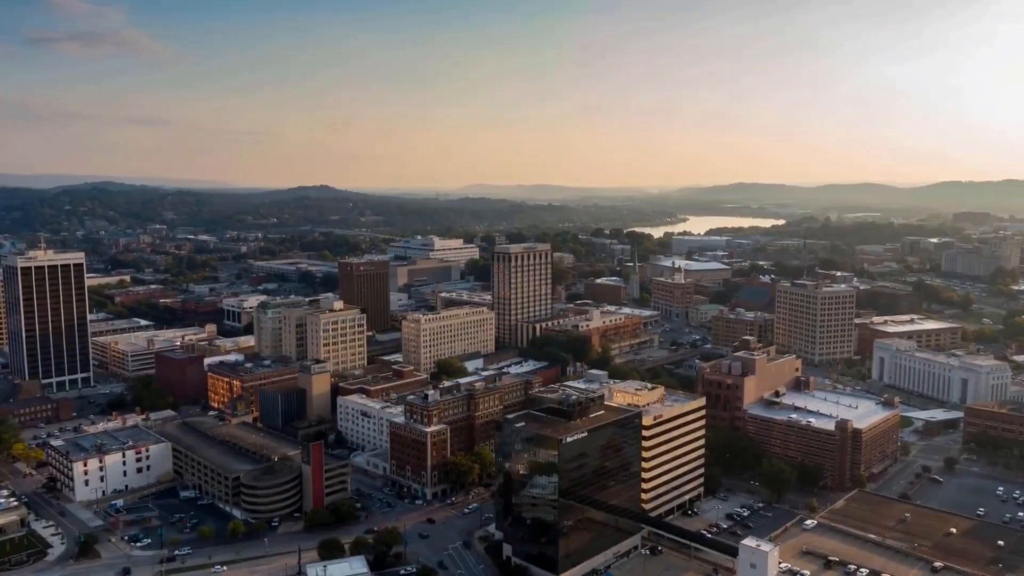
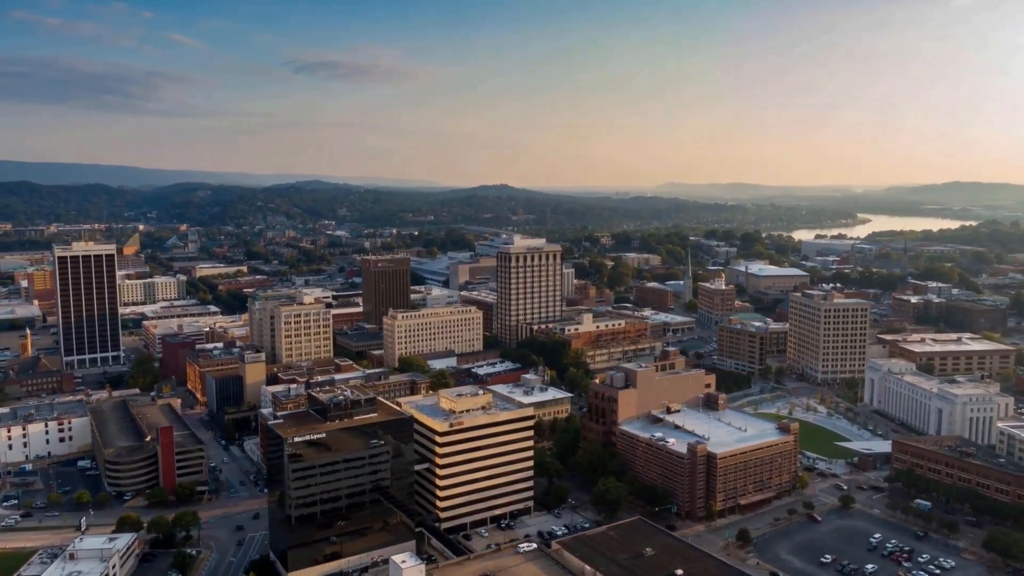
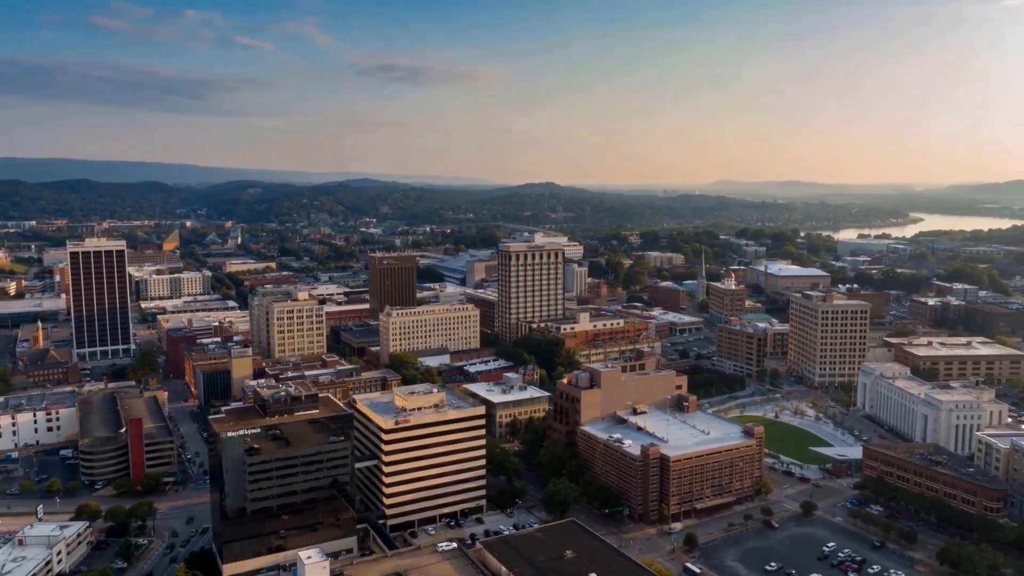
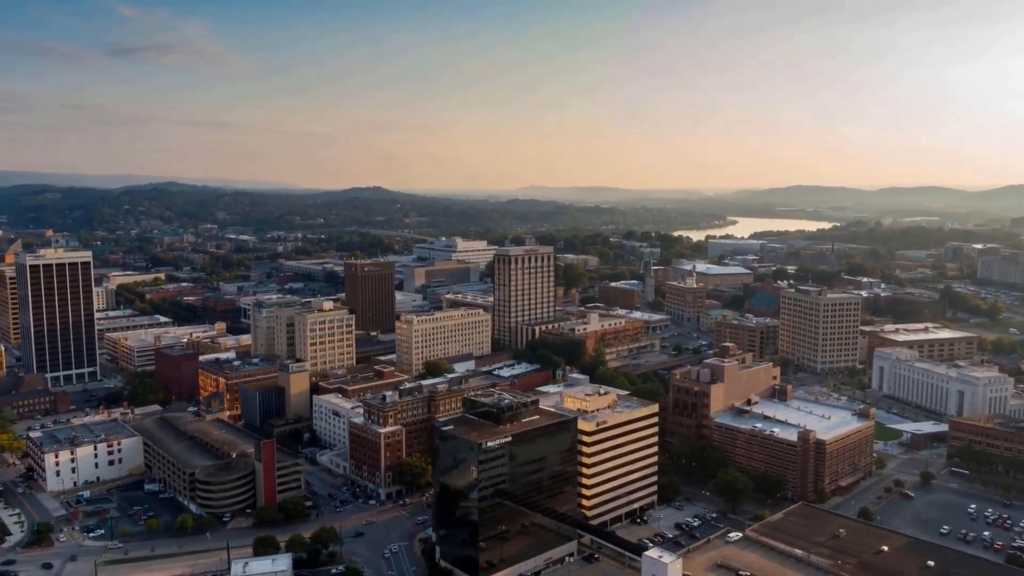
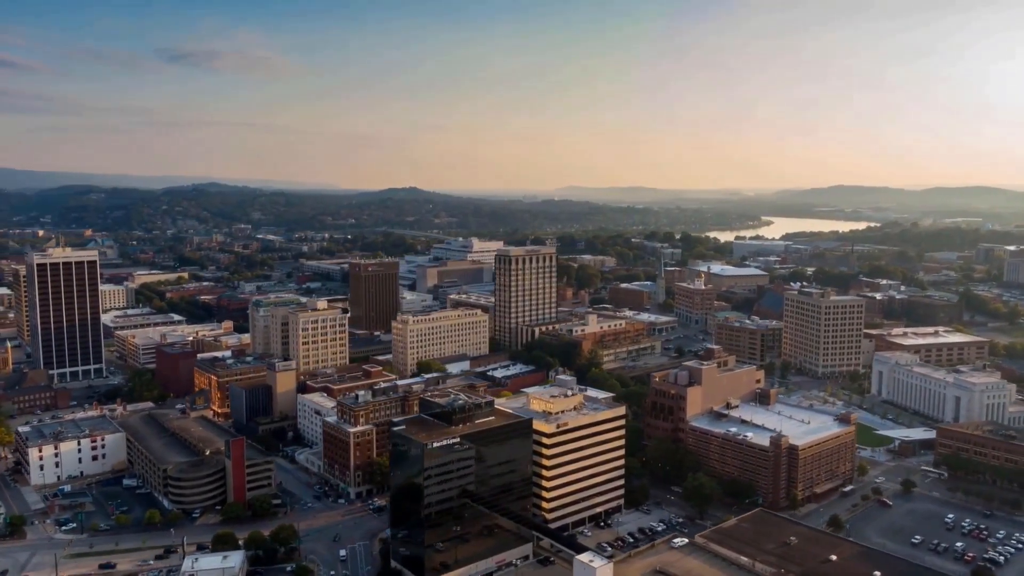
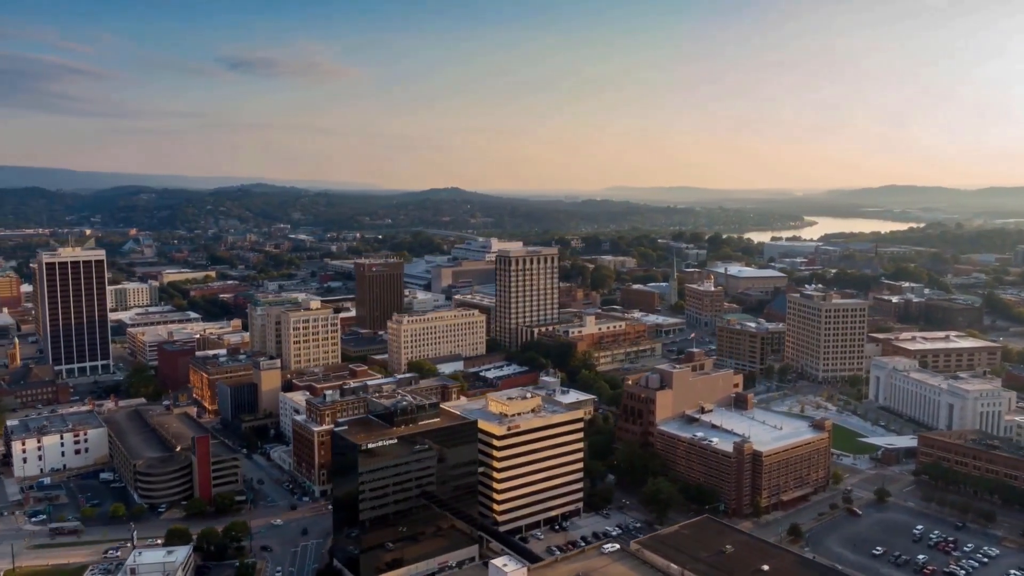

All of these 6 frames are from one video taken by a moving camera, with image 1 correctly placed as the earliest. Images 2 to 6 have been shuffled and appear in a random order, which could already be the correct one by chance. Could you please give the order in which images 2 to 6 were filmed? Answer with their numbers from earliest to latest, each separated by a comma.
4, 5, 6, 2, 3
